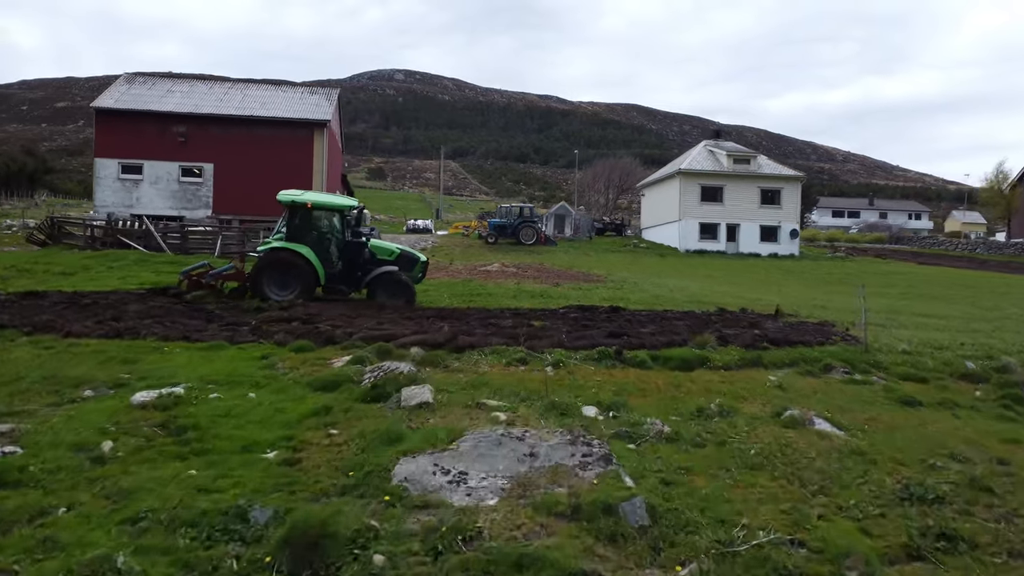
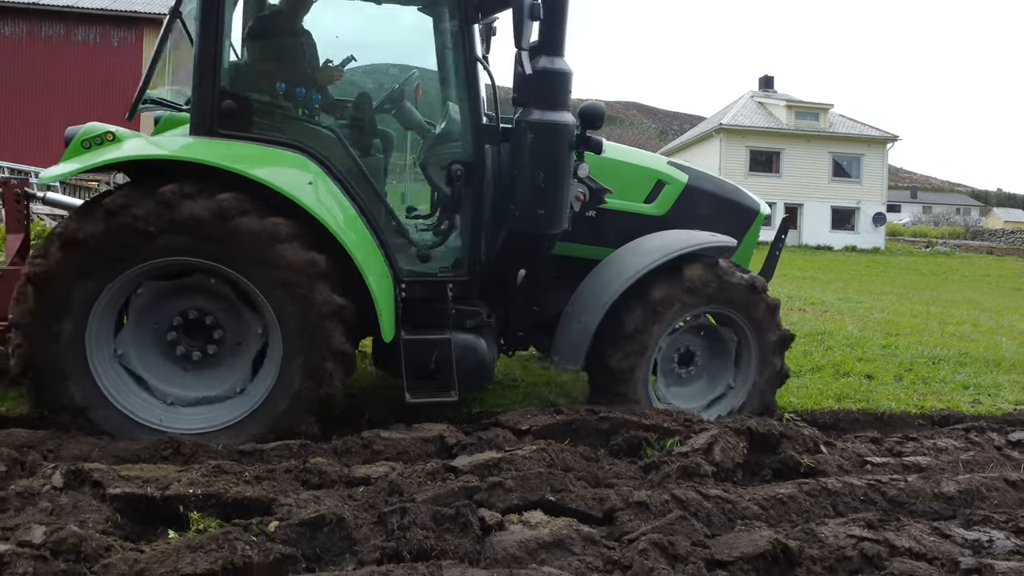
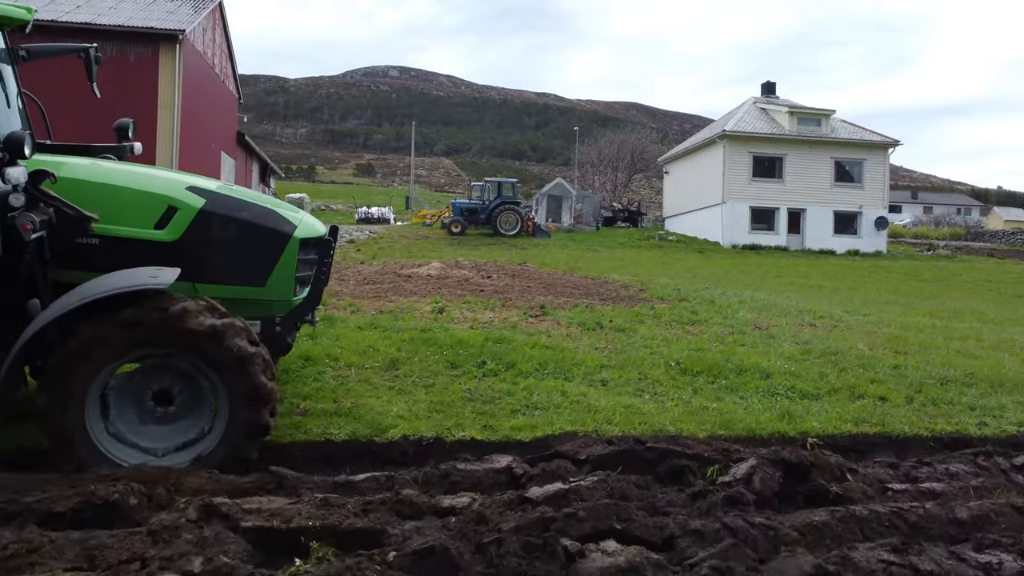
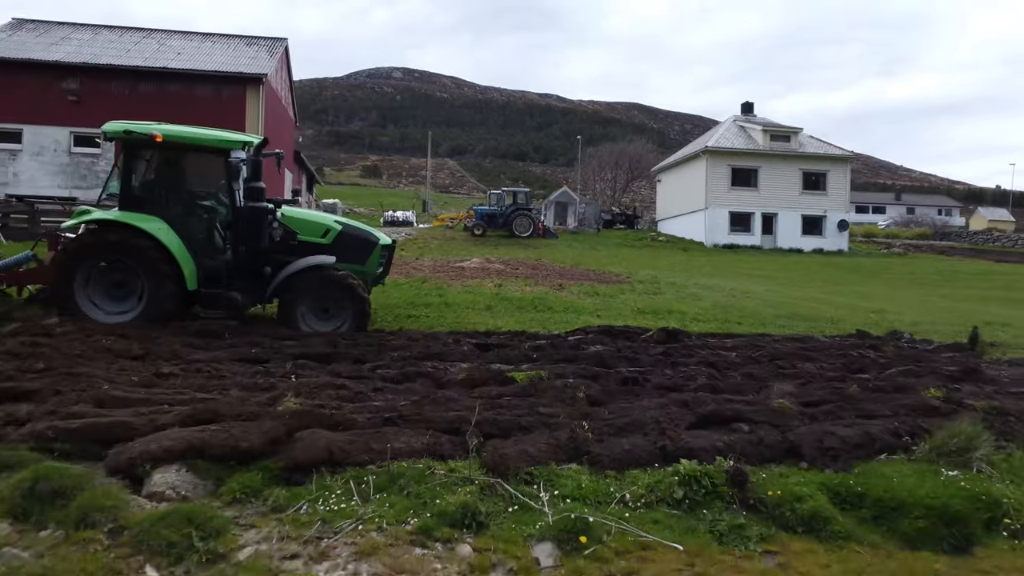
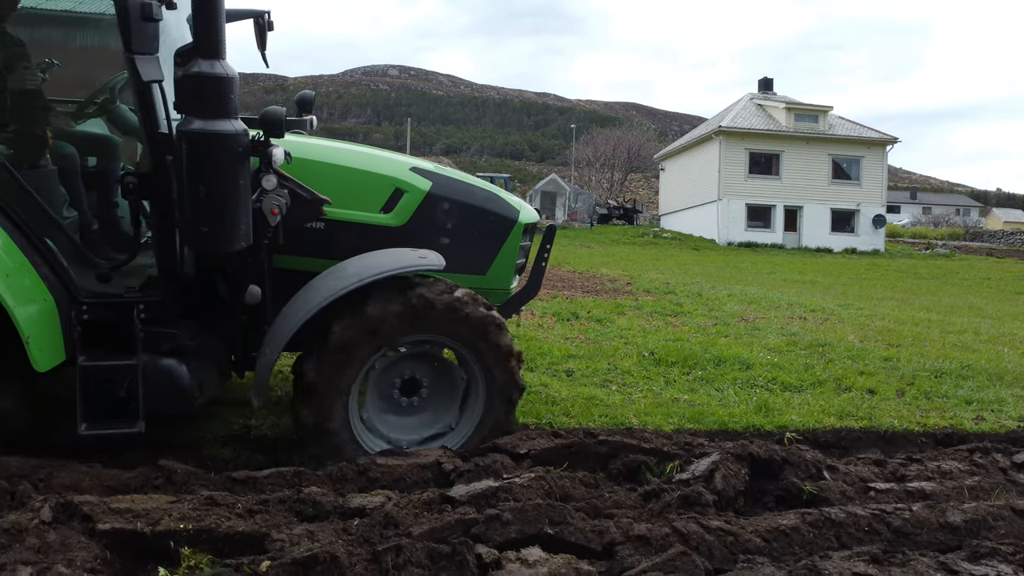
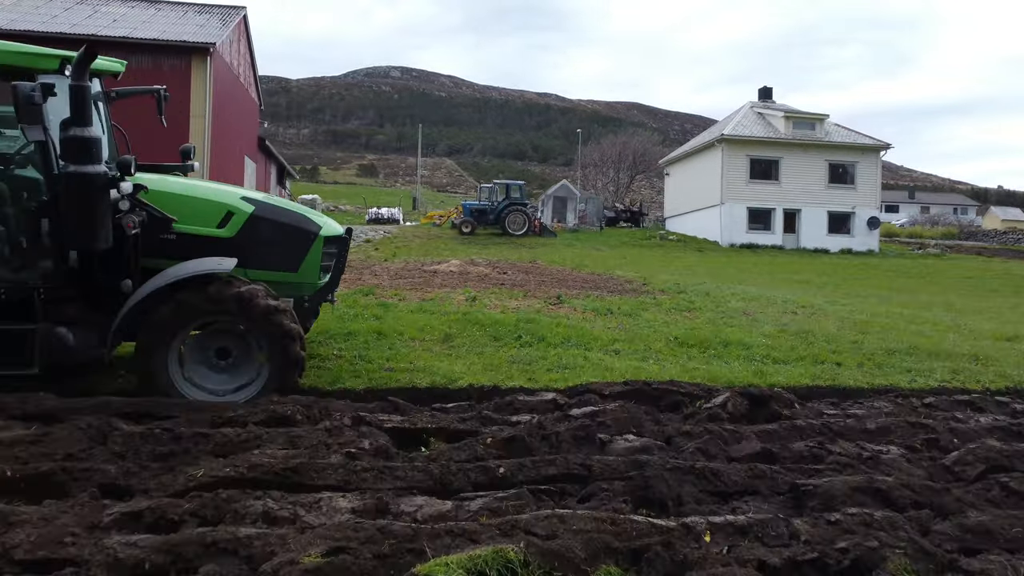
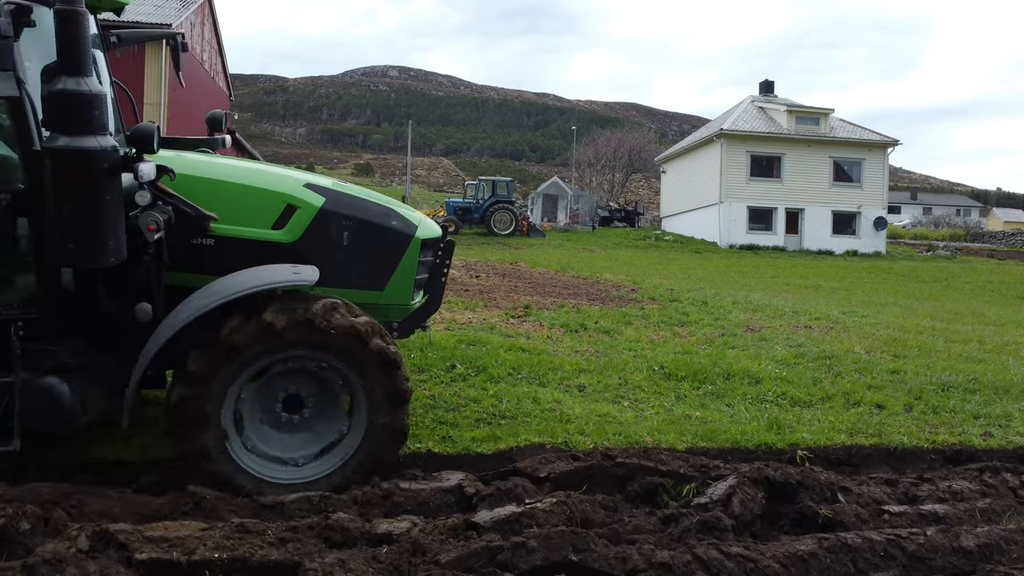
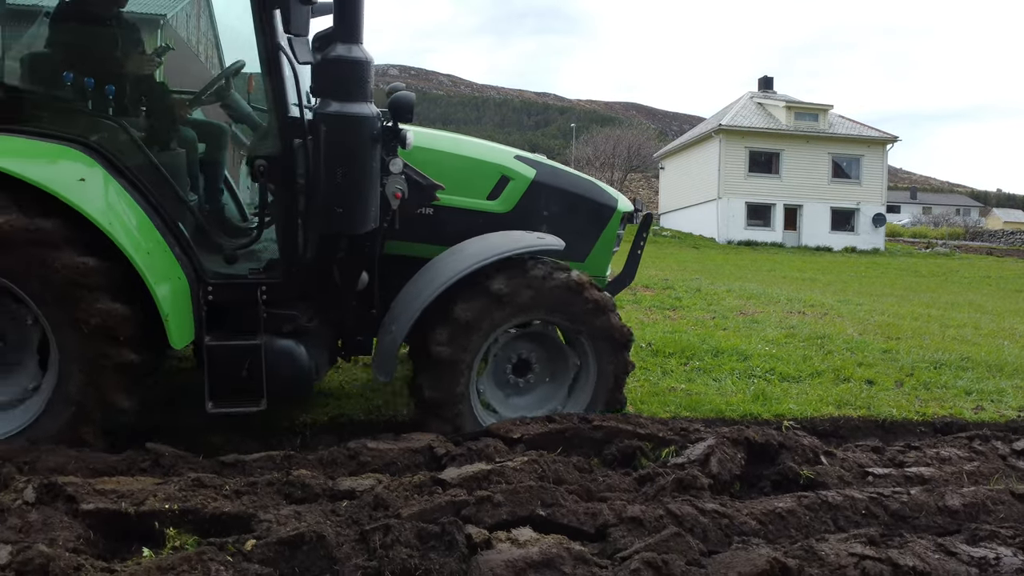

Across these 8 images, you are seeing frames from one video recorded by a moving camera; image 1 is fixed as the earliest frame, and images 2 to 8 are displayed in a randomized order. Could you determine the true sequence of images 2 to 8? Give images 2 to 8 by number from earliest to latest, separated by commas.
4, 6, 3, 7, 5, 8, 2
